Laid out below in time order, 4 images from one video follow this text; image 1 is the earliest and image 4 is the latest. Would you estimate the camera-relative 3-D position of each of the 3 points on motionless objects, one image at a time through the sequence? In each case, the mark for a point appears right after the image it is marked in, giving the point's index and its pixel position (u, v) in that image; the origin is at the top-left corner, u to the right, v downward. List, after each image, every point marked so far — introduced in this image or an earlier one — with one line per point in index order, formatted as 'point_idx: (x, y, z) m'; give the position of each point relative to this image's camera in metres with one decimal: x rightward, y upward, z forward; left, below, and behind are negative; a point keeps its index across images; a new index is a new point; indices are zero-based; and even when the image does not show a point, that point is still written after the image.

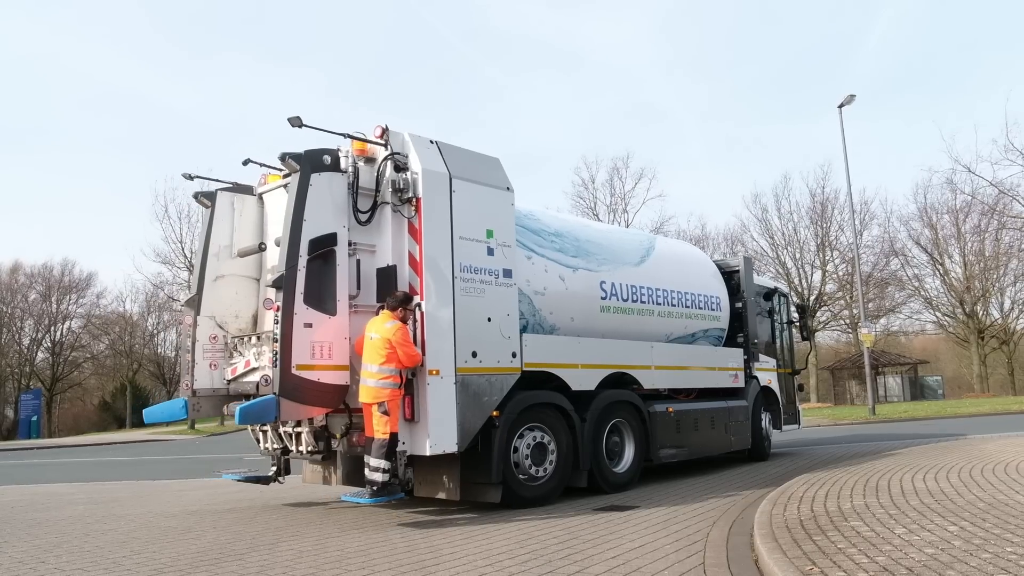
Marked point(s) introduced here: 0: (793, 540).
0: (+2.4, -2.1, +7.0) m
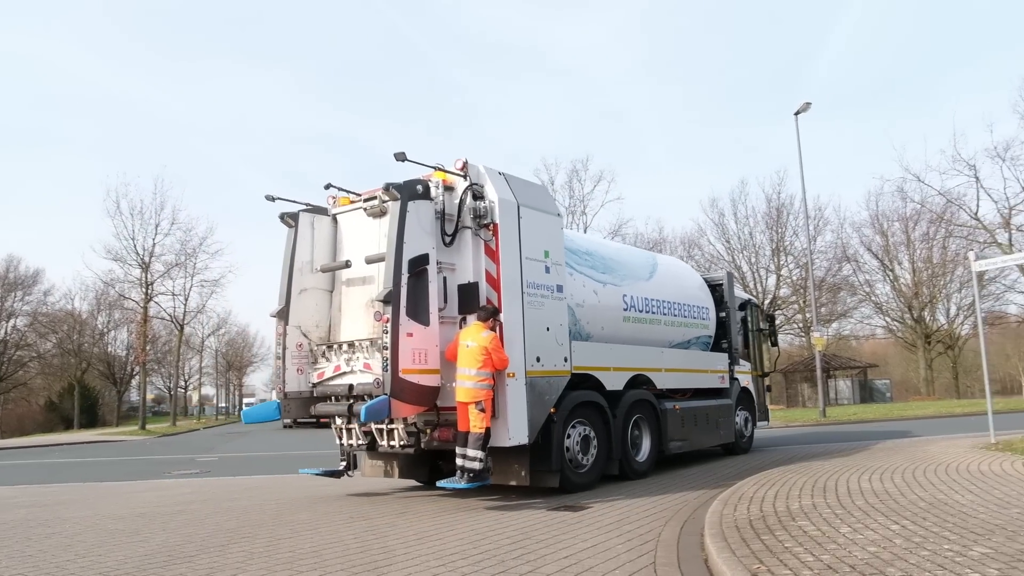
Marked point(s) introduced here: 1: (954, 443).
0: (+1.9, -2.1, +7.1) m
1: (+8.8, -3.1, +16.9) m
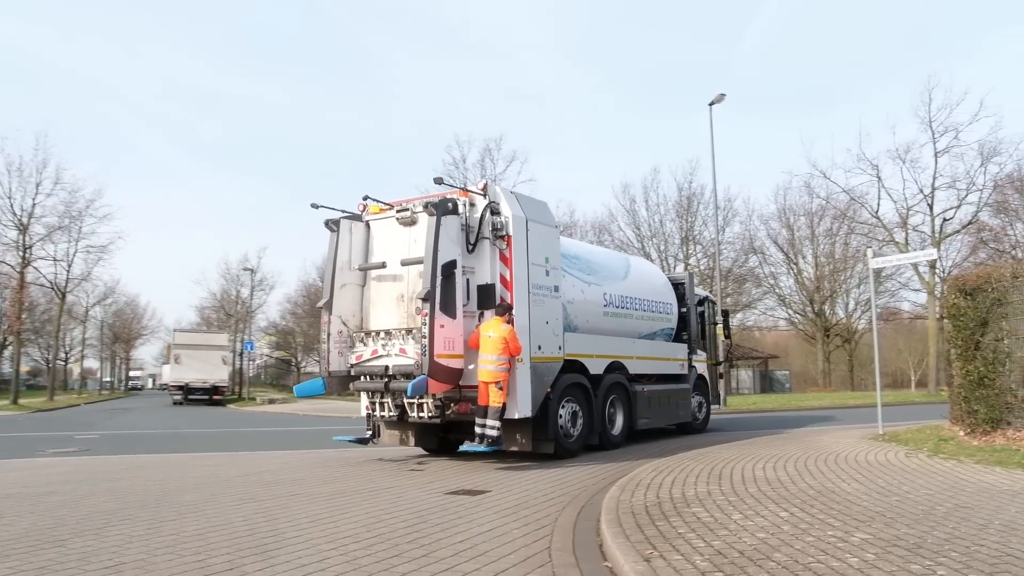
0: (+1.0, -2.0, +6.9) m
1: (+6.8, -3.0, +17.4) m
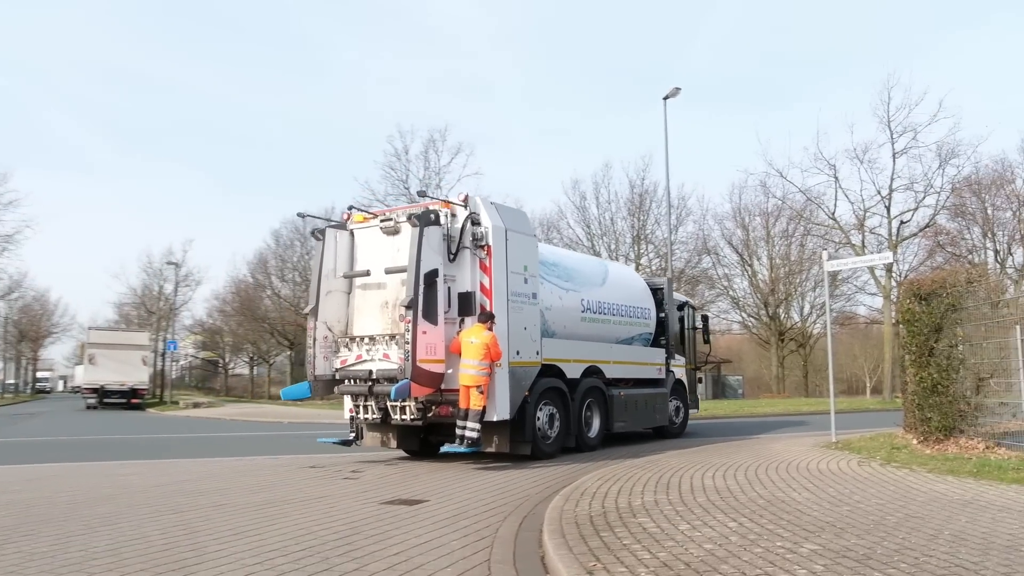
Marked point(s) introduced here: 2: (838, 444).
0: (+0.4, -2.0, +6.0) m
1: (+5.7, -3.1, +16.8) m
2: (+6.5, -3.1, +16.6) m
